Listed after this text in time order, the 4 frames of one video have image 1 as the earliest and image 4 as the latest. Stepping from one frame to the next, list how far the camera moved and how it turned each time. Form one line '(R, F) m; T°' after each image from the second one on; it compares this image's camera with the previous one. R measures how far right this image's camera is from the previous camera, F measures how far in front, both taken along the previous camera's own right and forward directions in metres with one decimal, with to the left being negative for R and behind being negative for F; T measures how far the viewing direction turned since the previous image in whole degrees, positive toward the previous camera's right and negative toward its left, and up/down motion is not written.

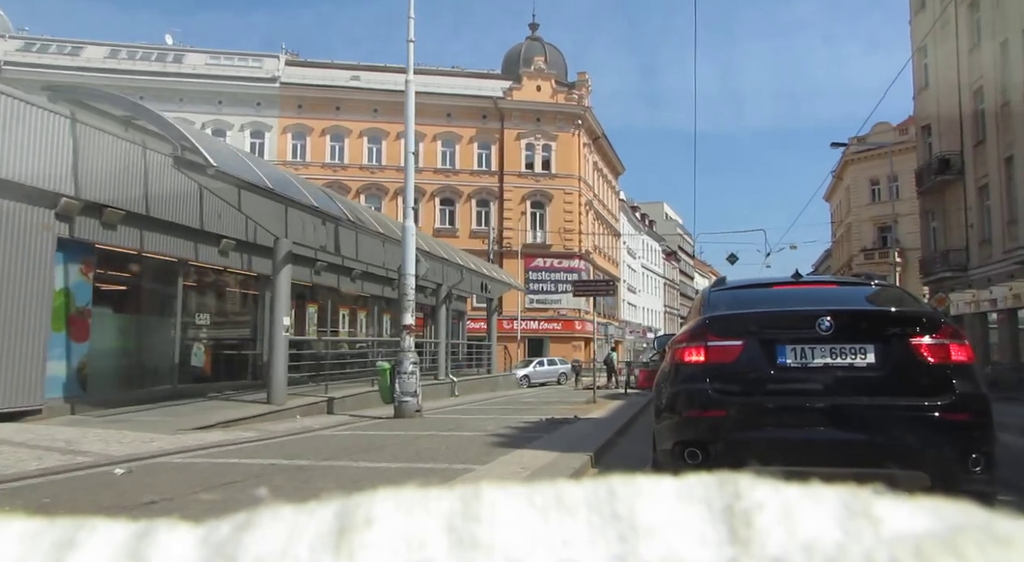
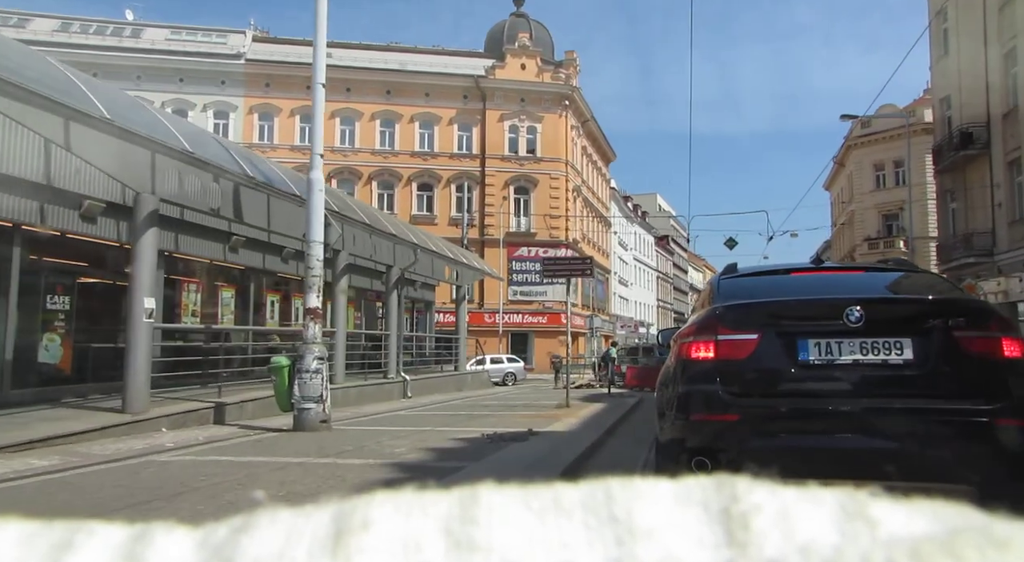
(+0.3, +1.6) m; 0°
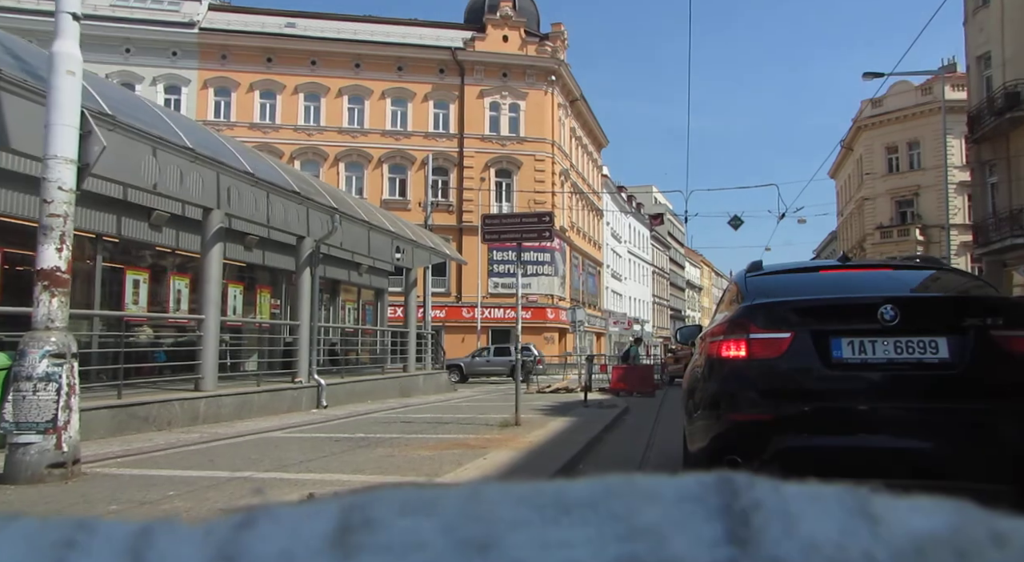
(+0.4, +2.0) m; 0°
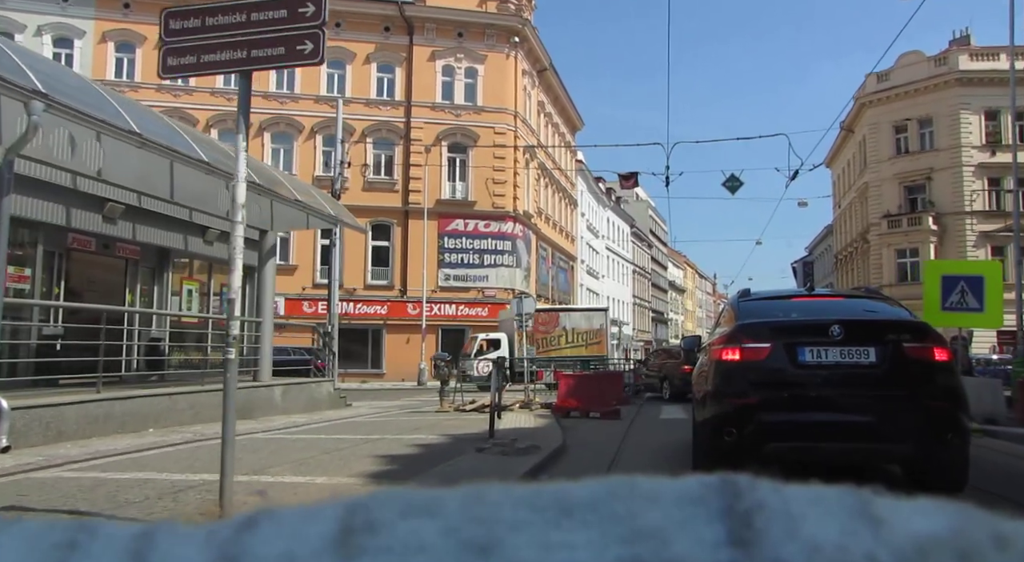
(+0.6, +3.0) m; +1°
